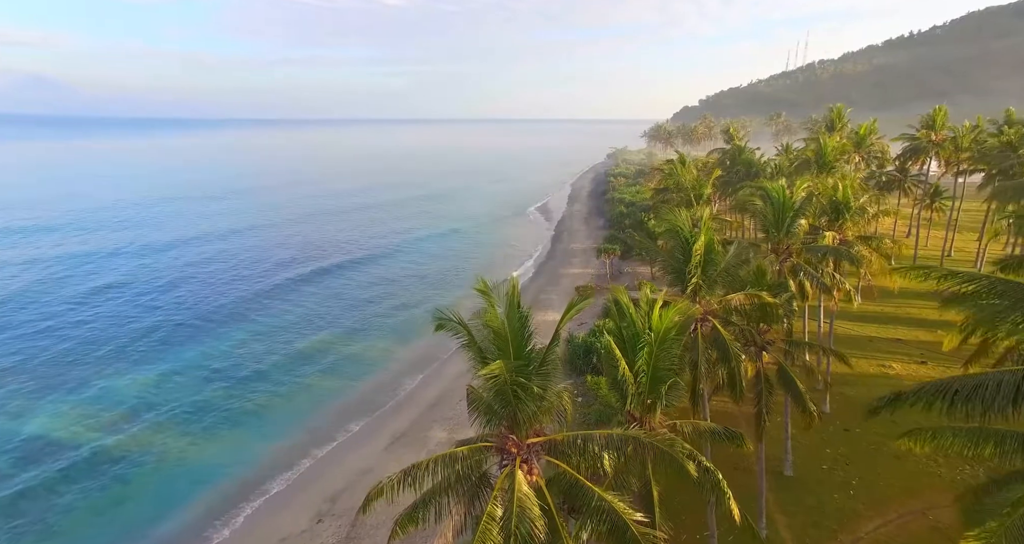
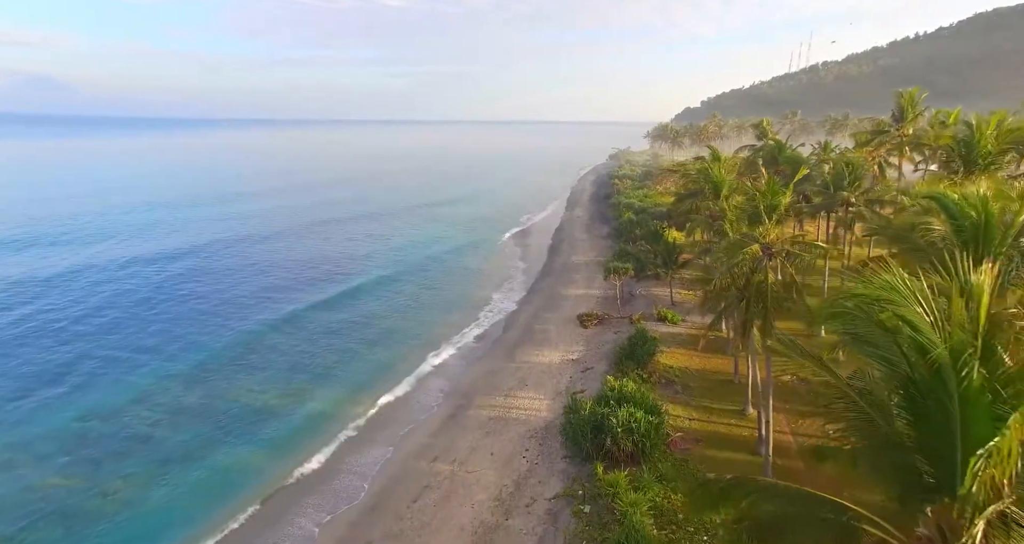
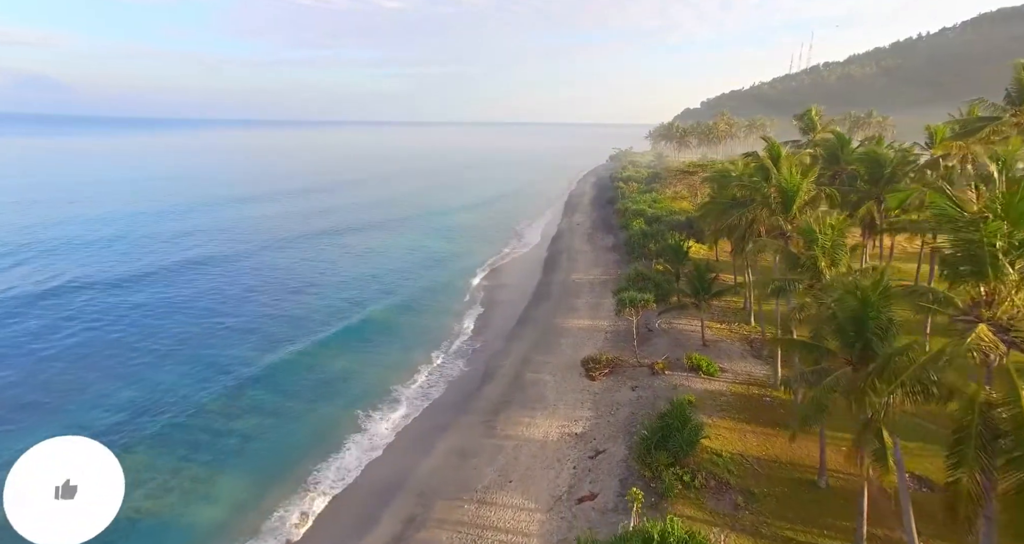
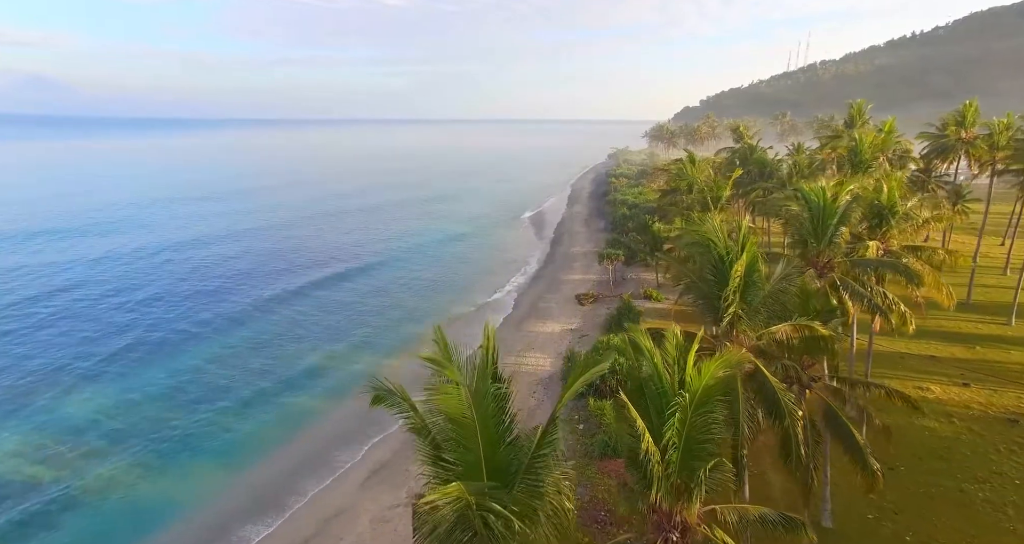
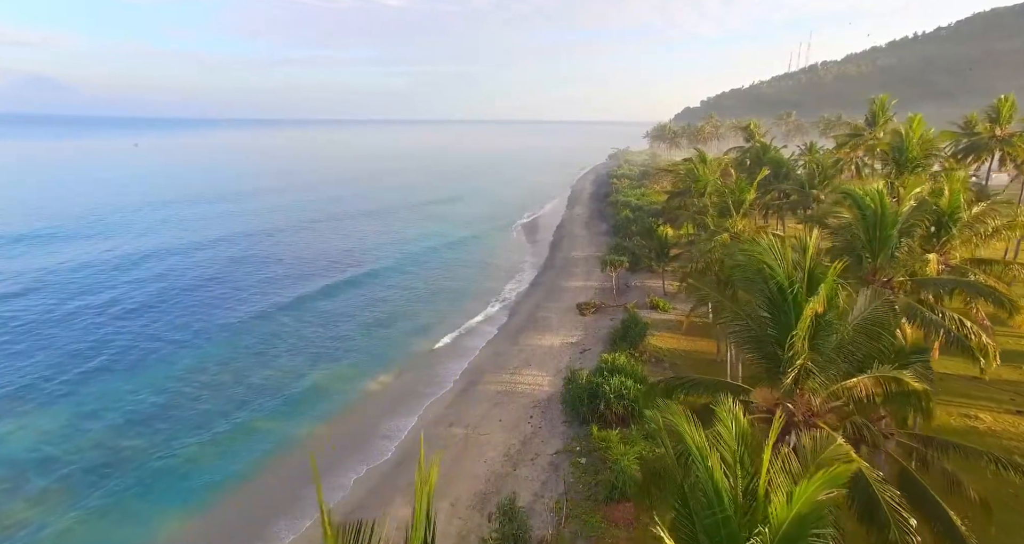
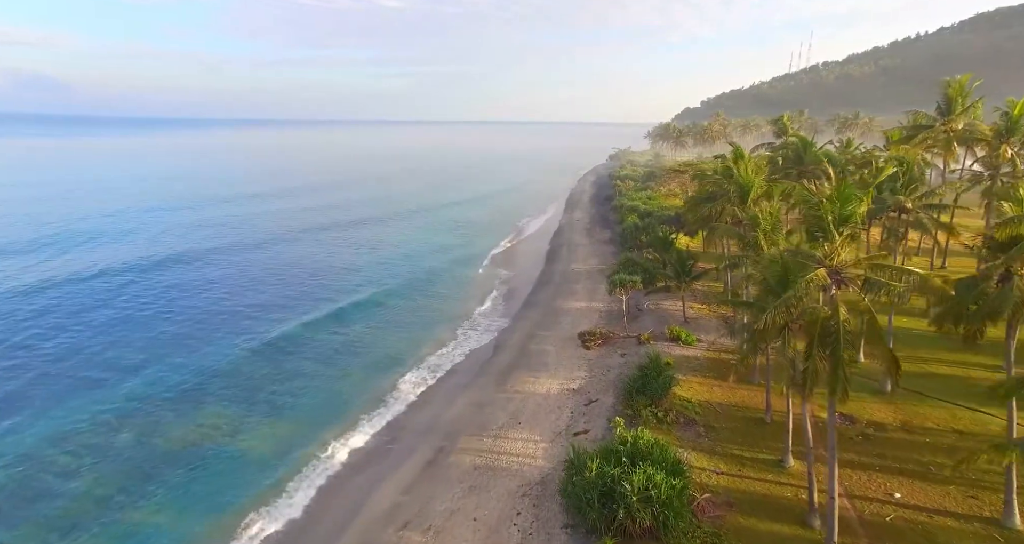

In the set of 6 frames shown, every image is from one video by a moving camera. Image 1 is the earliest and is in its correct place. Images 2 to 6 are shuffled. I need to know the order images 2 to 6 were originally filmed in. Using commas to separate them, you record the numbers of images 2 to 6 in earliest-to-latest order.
4, 5, 2, 6, 3
